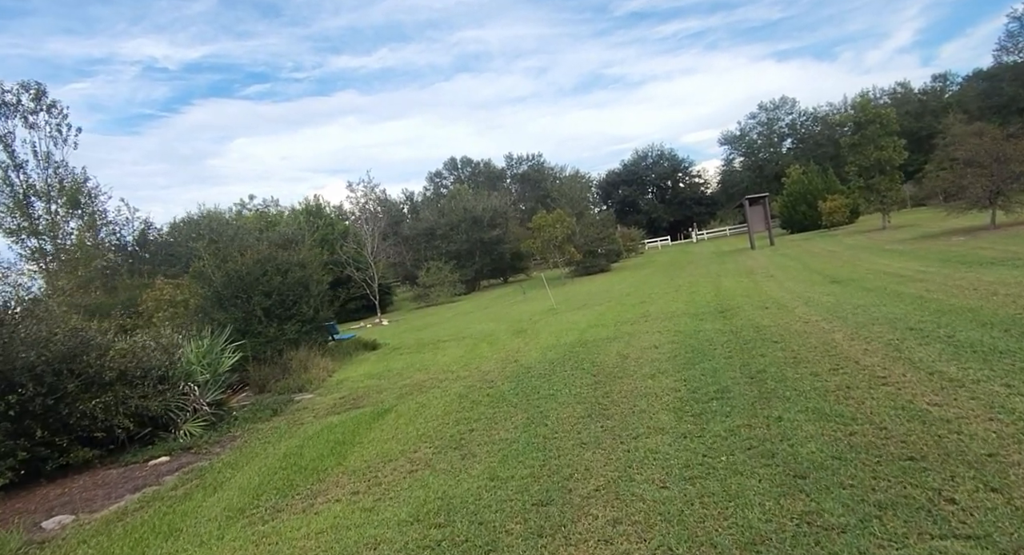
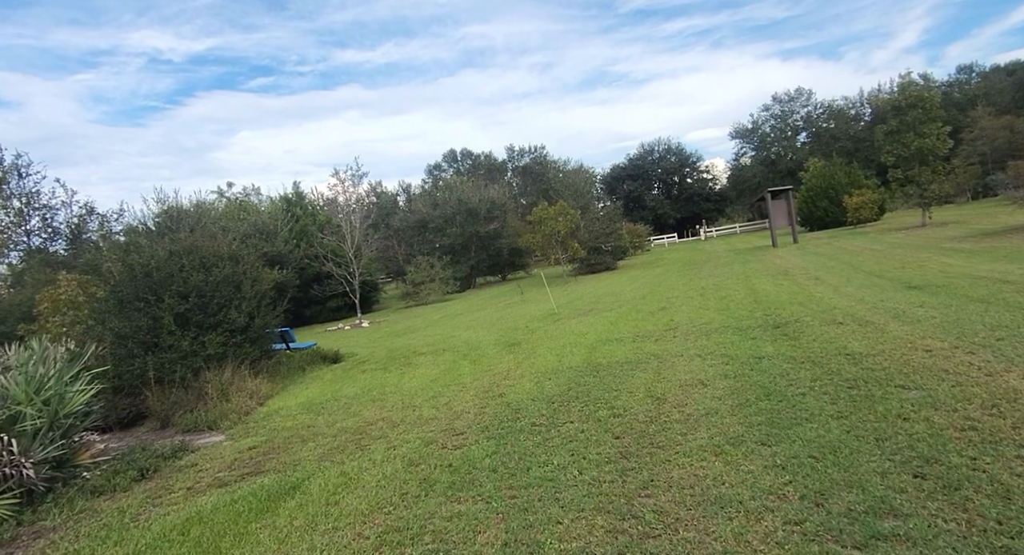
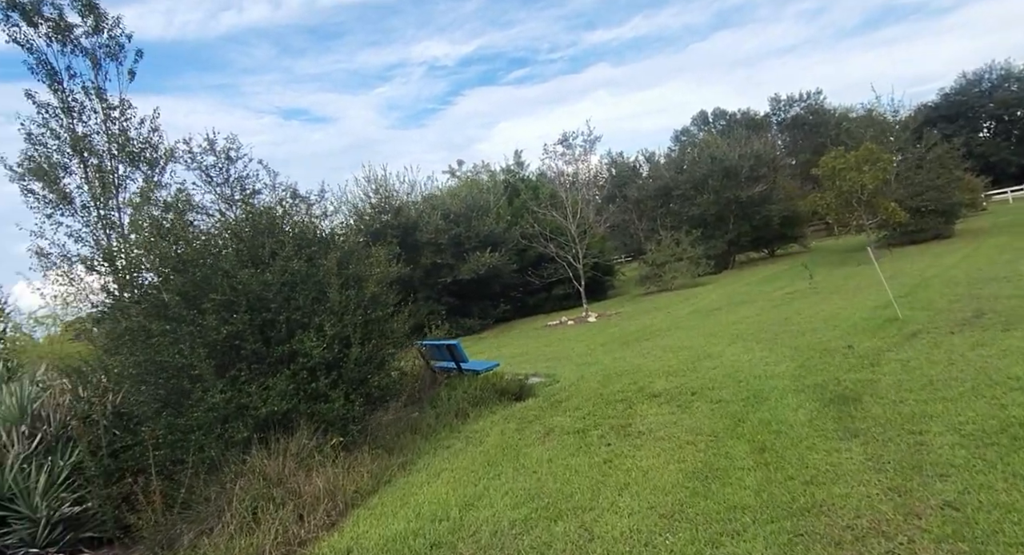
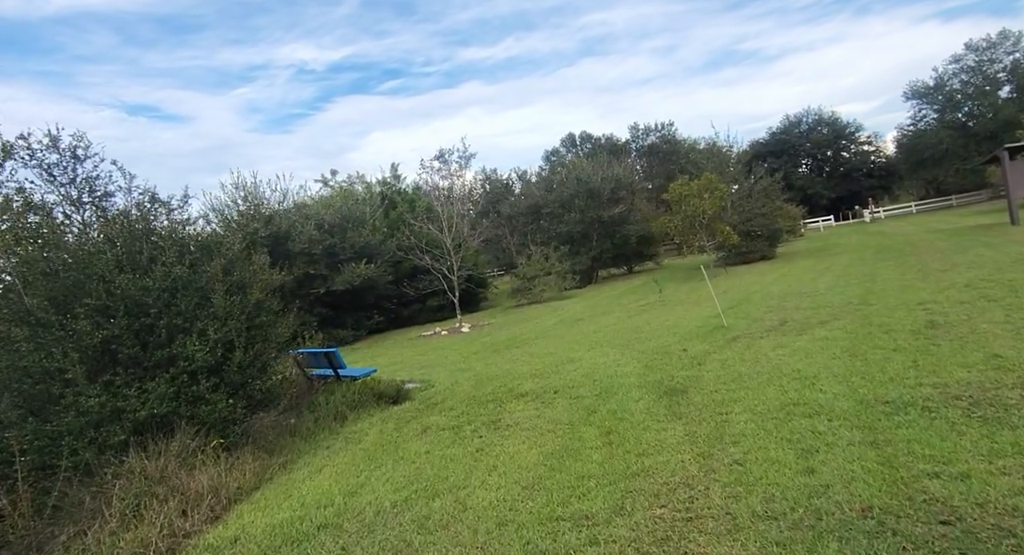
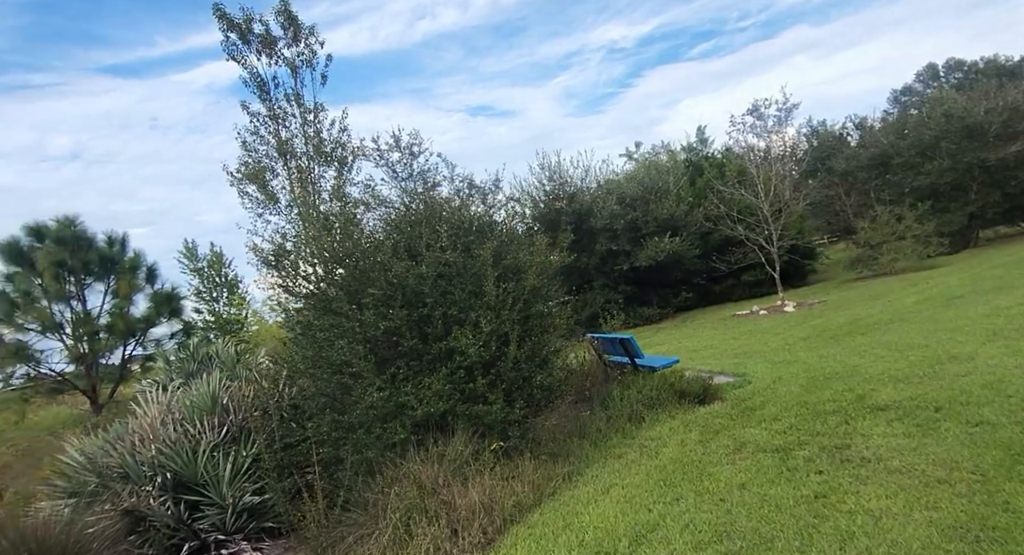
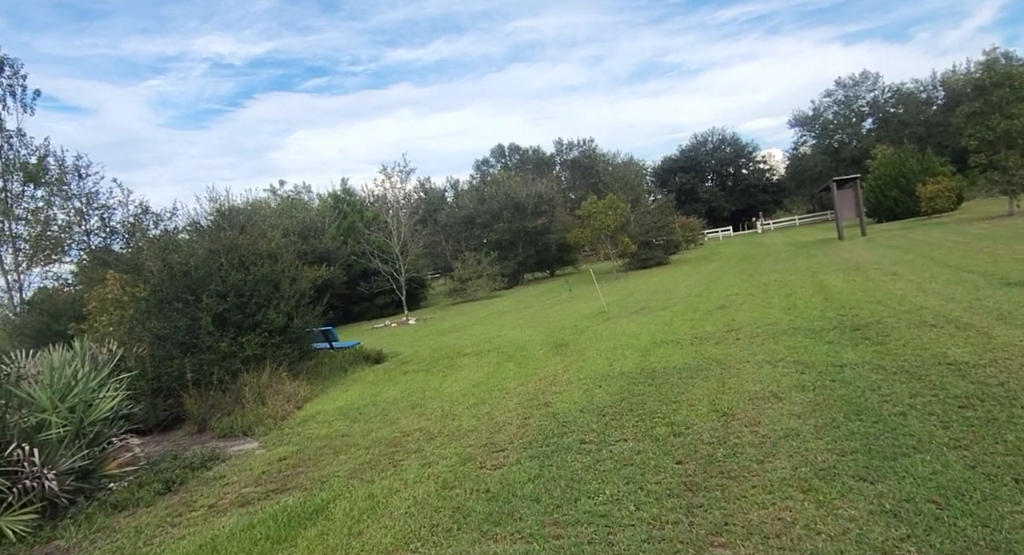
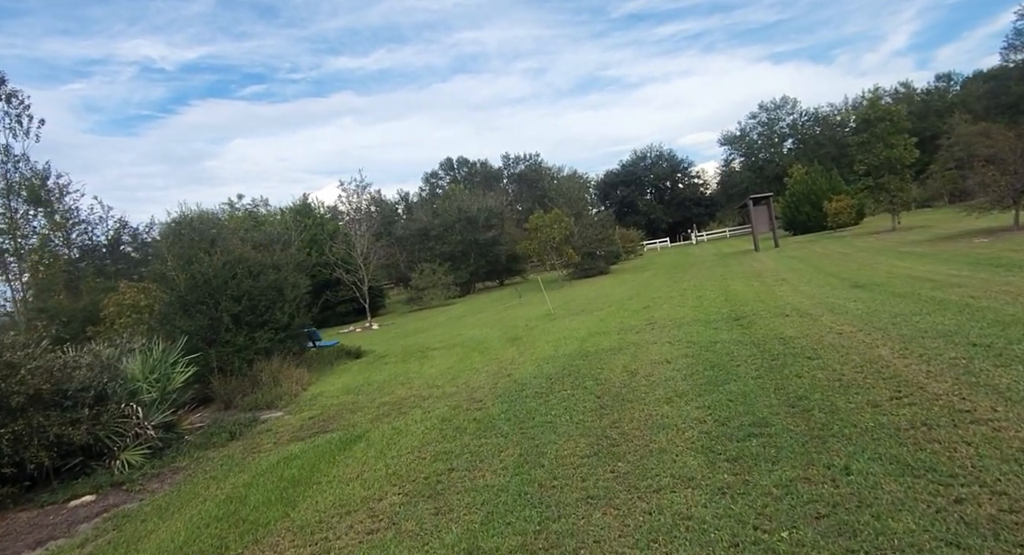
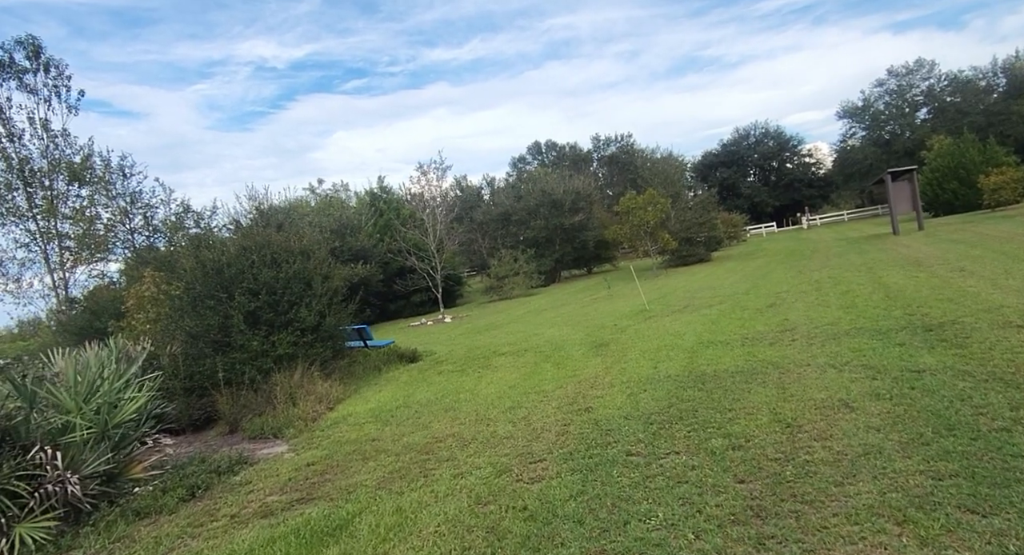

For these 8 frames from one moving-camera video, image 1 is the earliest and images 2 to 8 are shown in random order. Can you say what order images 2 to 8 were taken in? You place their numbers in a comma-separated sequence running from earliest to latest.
7, 2, 6, 8, 4, 3, 5
